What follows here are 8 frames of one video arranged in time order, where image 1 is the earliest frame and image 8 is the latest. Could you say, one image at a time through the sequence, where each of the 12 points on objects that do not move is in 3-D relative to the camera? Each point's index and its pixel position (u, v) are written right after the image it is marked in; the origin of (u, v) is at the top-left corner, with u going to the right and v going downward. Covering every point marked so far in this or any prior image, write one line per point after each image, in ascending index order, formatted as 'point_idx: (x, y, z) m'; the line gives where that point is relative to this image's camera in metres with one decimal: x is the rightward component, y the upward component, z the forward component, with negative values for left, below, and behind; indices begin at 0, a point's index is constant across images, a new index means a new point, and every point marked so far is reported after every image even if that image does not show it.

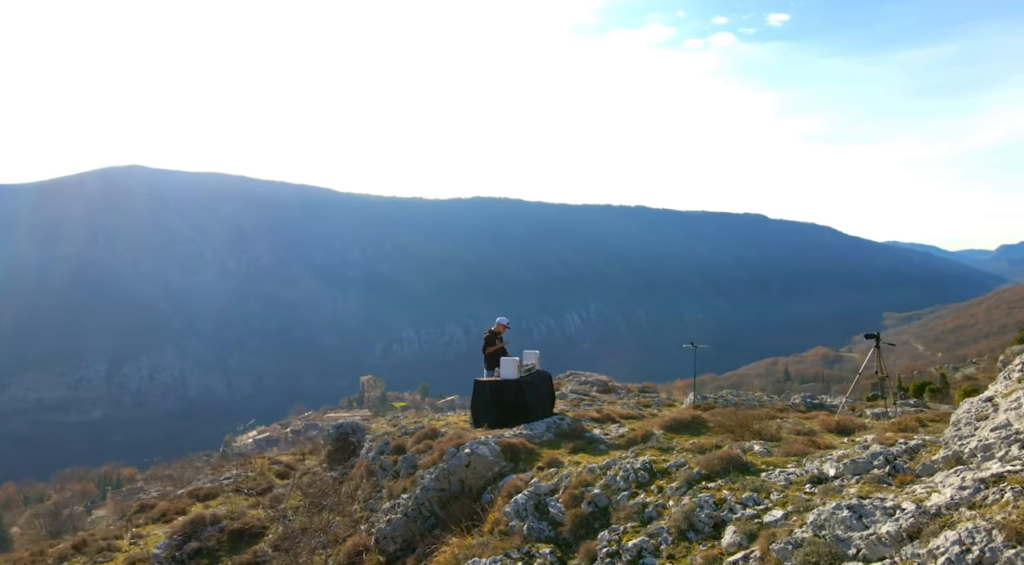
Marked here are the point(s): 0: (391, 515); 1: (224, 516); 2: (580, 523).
0: (-1.7, -3.2, +11.1) m
1: (-5.0, -4.1, +14.0) m
2: (+0.8, -2.7, +8.9) m
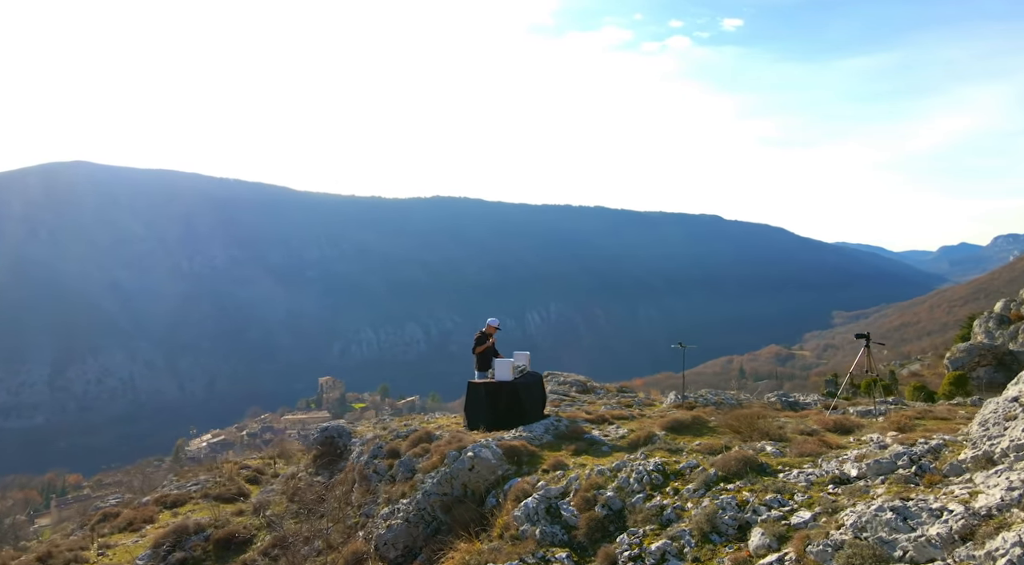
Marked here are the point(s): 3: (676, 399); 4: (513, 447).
0: (-1.7, -3.2, +10.8) m
1: (-5.1, -4.1, +13.5) m
2: (+0.9, -2.7, +8.8) m
3: (+3.8, -2.7, +18.6) m
4: (0.0, -2.3, +11.1) m
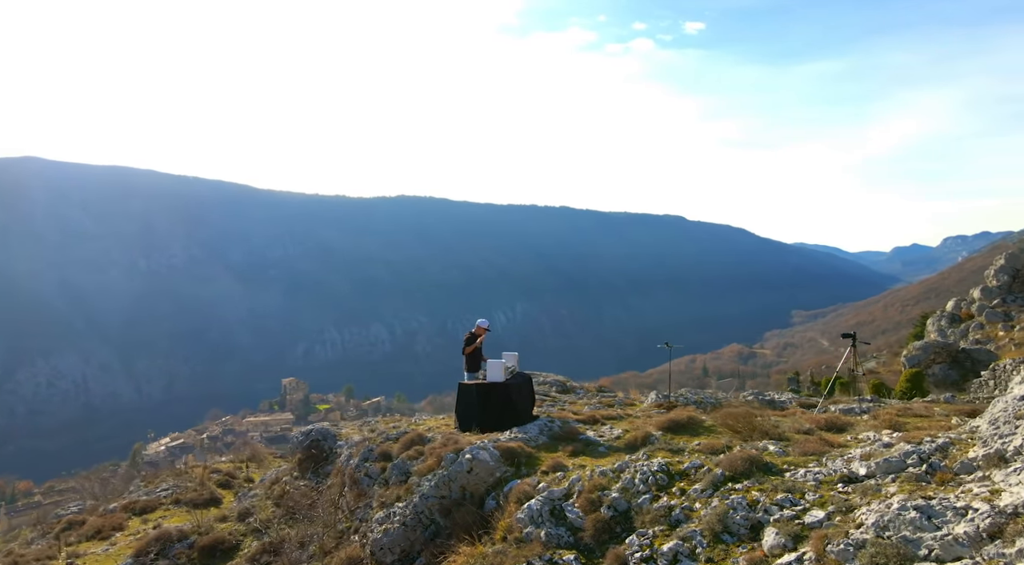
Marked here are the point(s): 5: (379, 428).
0: (-1.7, -3.2, +10.7) m
1: (-5.3, -4.1, +13.2) m
2: (+1.0, -2.7, +8.8) m
3: (+3.4, -2.7, +18.7) m
4: (0.0, -2.3, +11.0) m
5: (-2.4, -2.6, +14.2) m
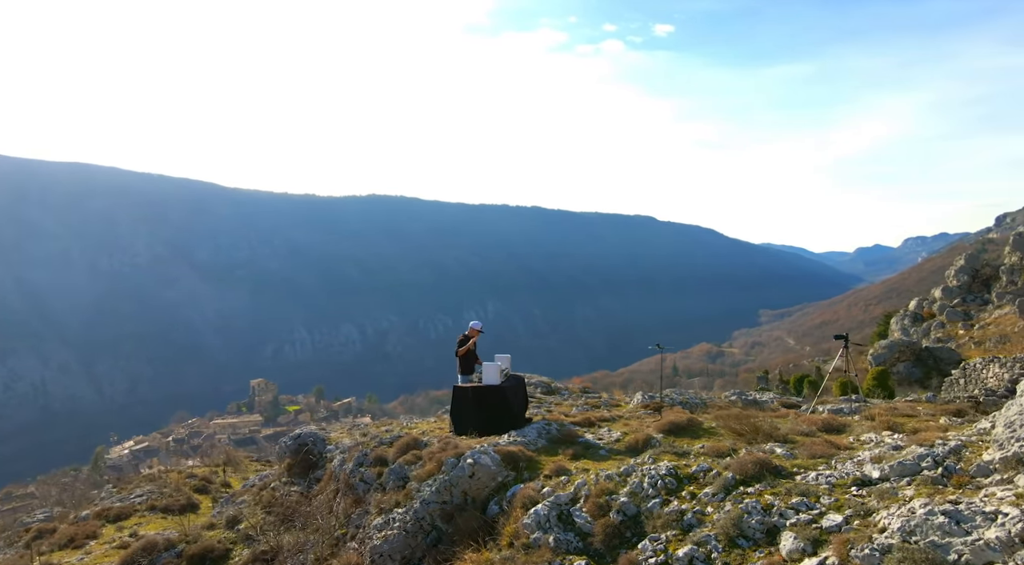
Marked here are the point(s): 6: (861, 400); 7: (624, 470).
0: (-1.7, -3.3, +10.5) m
1: (-5.4, -4.1, +12.9) m
2: (+1.1, -2.7, +8.8) m
3: (+3.1, -2.7, +18.8) m
4: (0.0, -2.3, +10.9) m
5: (-2.5, -2.6, +14.0) m
6: (+7.0, -2.4, +16.1) m
7: (+1.4, -2.3, +9.8) m
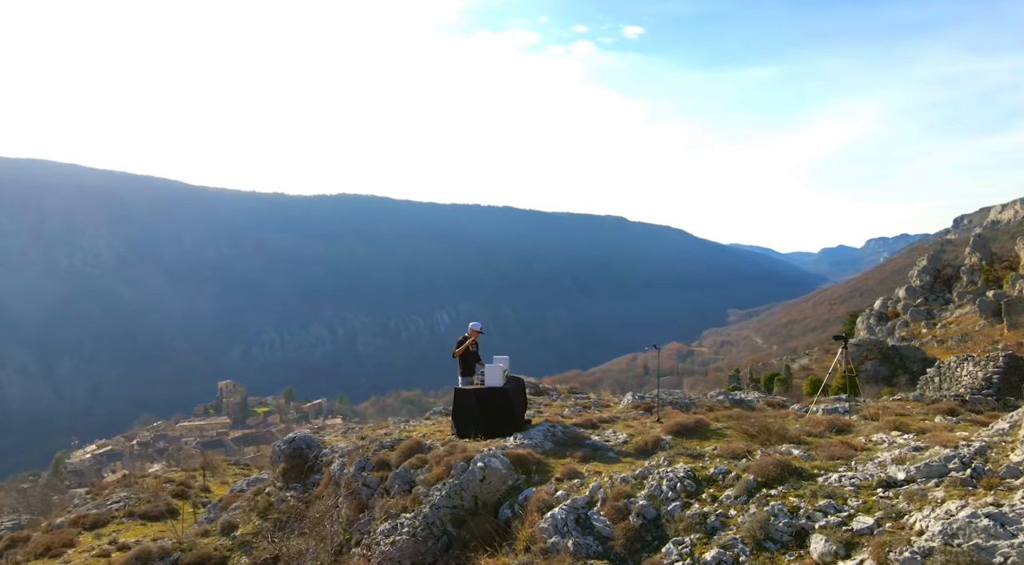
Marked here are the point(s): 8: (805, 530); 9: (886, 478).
0: (-1.5, -3.3, +10.3) m
1: (-5.3, -4.2, +12.5) m
2: (+1.3, -2.8, +8.7) m
3: (+2.8, -2.7, +18.8) m
4: (+0.1, -2.3, +10.8) m
5: (-2.5, -2.7, +13.8) m
6: (+6.9, -2.4, +16.3) m
7: (+1.5, -2.3, +9.7) m
8: (+2.8, -2.4, +7.7) m
9: (+3.7, -1.9, +7.9) m
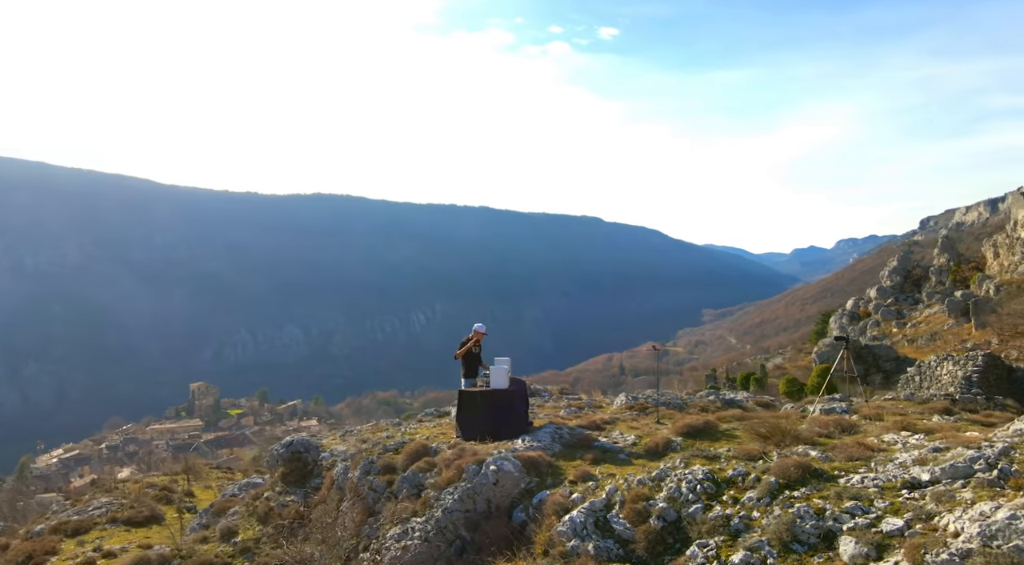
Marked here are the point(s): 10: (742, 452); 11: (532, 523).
0: (-1.4, -3.3, +10.2) m
1: (-5.2, -4.2, +12.2) m
2: (+1.5, -2.8, +8.6) m
3: (+2.7, -2.8, +18.8) m
4: (+0.3, -2.4, +10.7) m
5: (-2.5, -2.7, +13.6) m
6: (+6.9, -2.4, +16.5) m
7: (+1.7, -2.3, +9.7) m
8: (+3.1, -2.4, +7.7) m
9: (+4.0, -2.0, +8.0) m
10: (+2.8, -2.1, +9.8) m
11: (+0.2, -2.9, +9.6) m
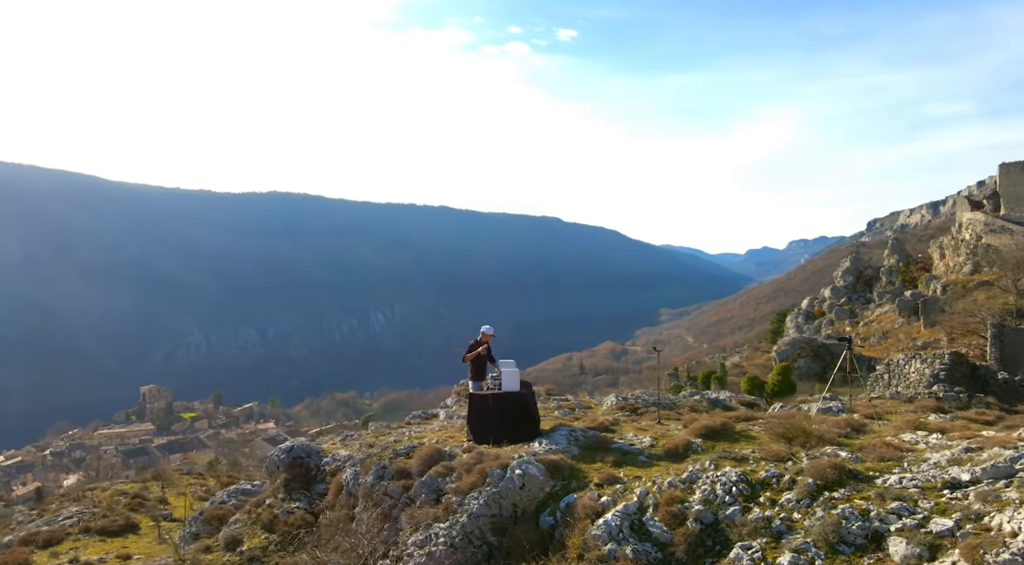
0: (-1.0, -3.3, +10.0) m
1: (-5.0, -4.2, +11.8) m
2: (+2.0, -2.8, +8.6) m
3: (+2.5, -2.8, +18.8) m
4: (+0.6, -2.4, +10.6) m
5: (-2.4, -2.7, +13.3) m
6: (+6.8, -2.4, +16.7) m
7: (+2.1, -2.3, +9.6) m
8: (+3.6, -2.4, +7.7) m
9: (+4.4, -2.0, +8.1) m
10: (+3.2, -2.1, +9.9) m
11: (+0.6, -2.9, +9.5) m
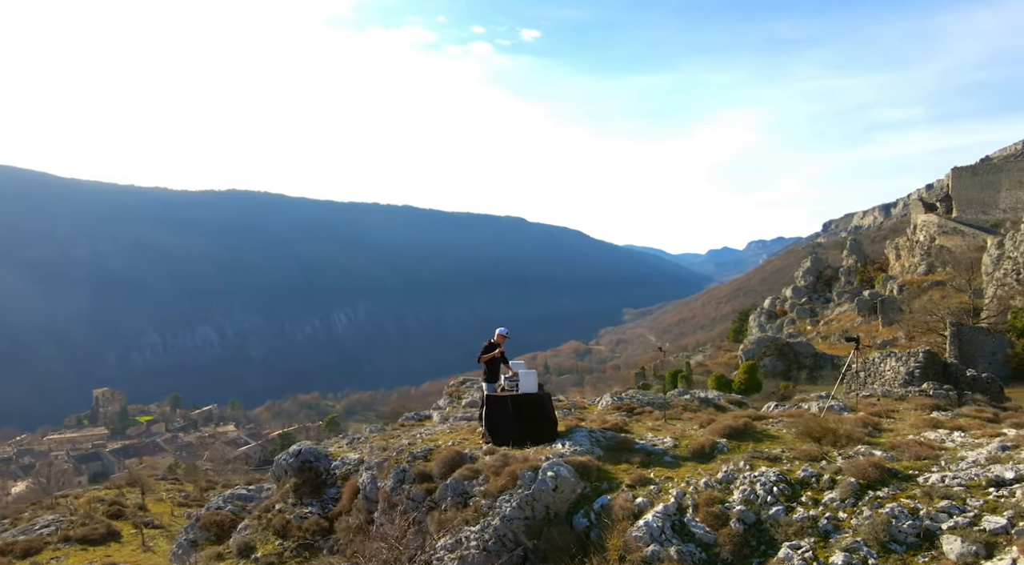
0: (-0.6, -3.3, +9.8) m
1: (-4.7, -4.2, +11.4) m
2: (+2.5, -2.8, +8.6) m
3: (+2.4, -2.8, +18.8) m
4: (+0.9, -2.4, +10.5) m
5: (-2.1, -2.7, +13.1) m
6: (+6.8, -2.4, +17.0) m
7: (+2.5, -2.4, +9.6) m
8: (+4.1, -2.4, +7.8) m
9: (+4.9, -2.0, +8.2) m
10: (+3.6, -2.1, +9.9) m
11: (+1.0, -2.9, +9.4) m
